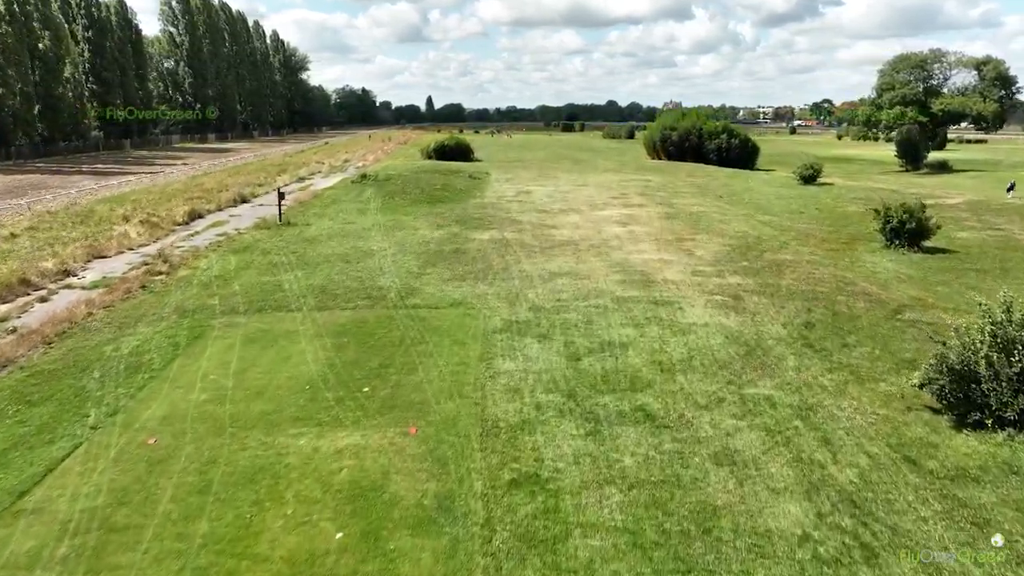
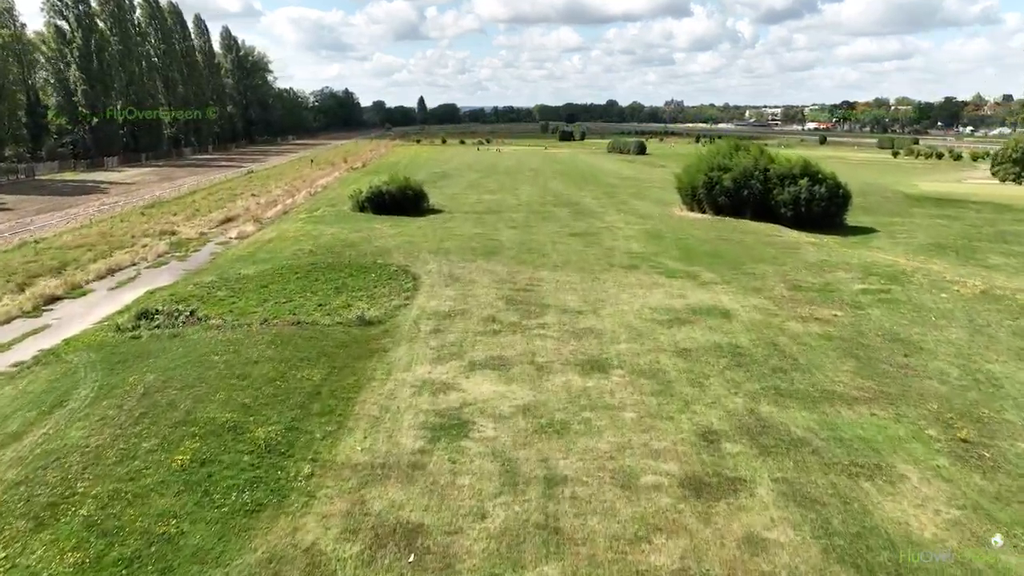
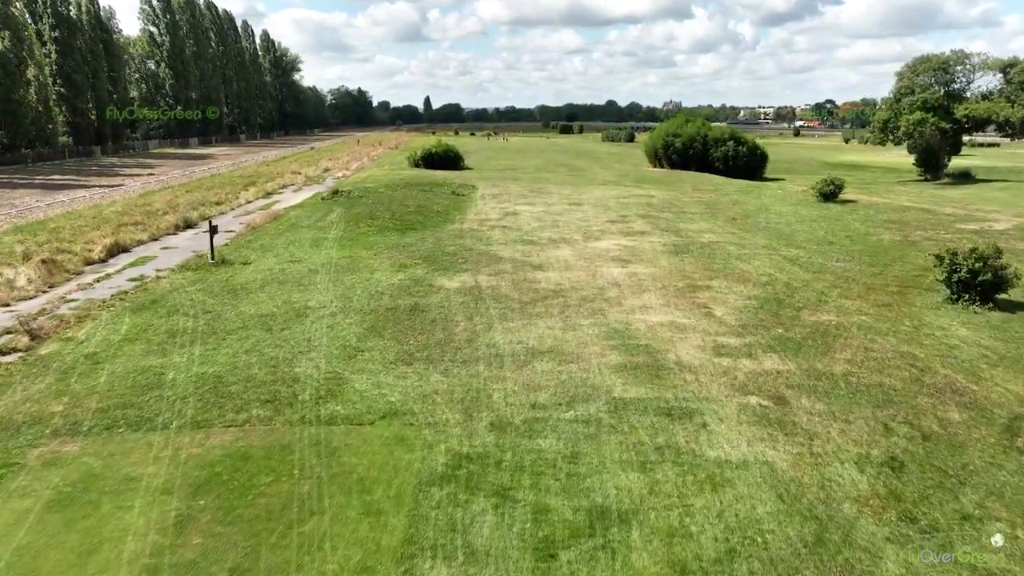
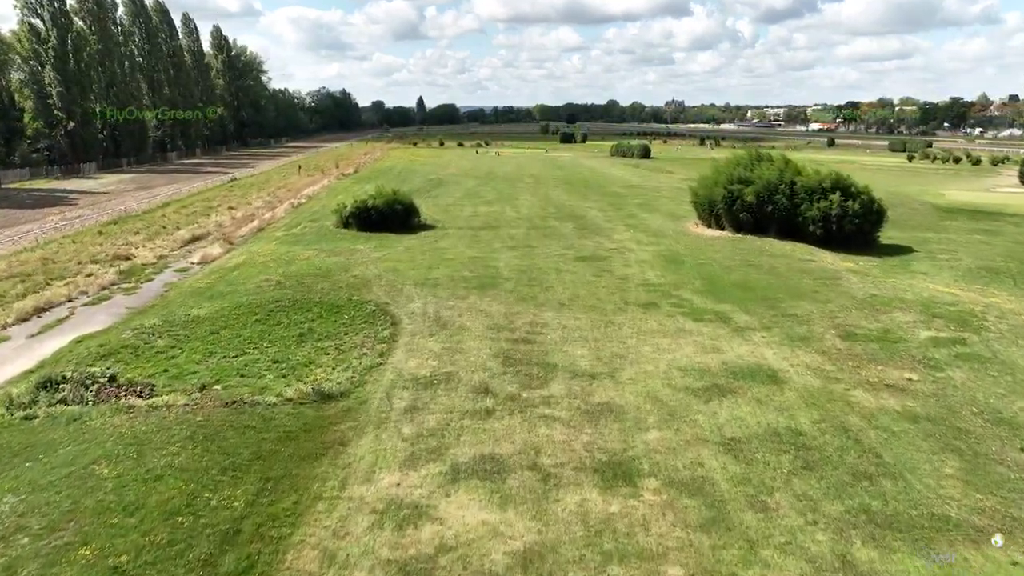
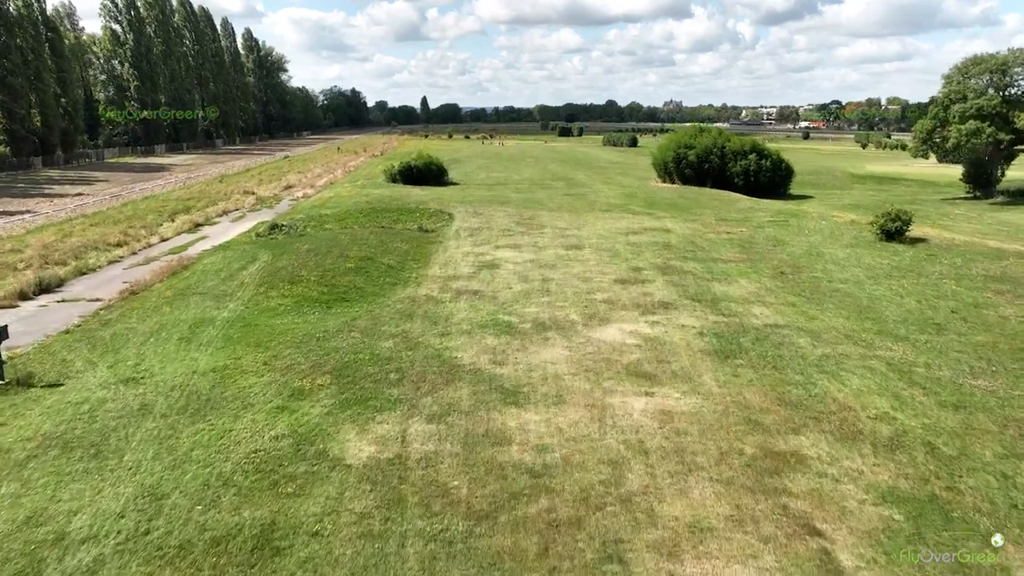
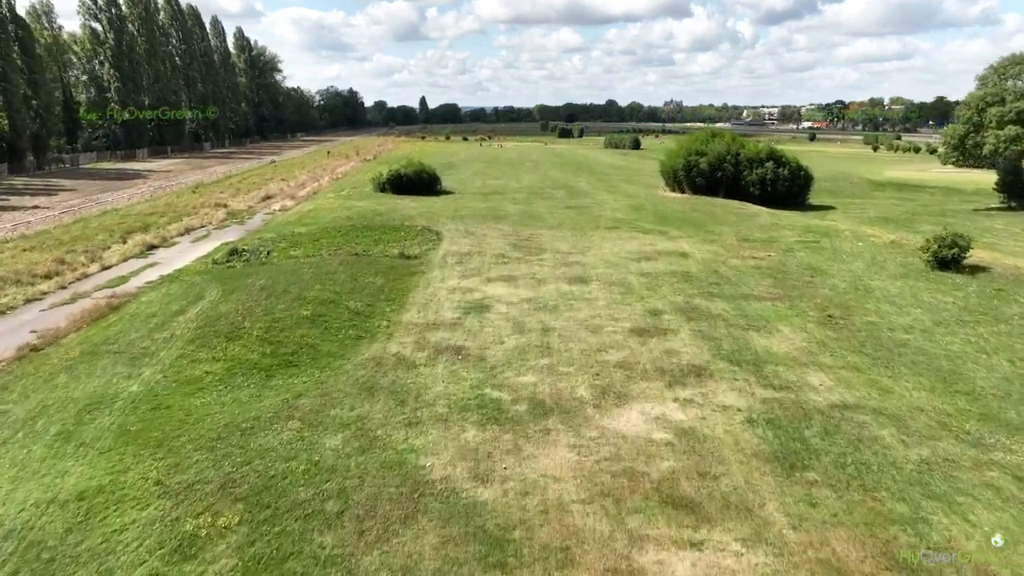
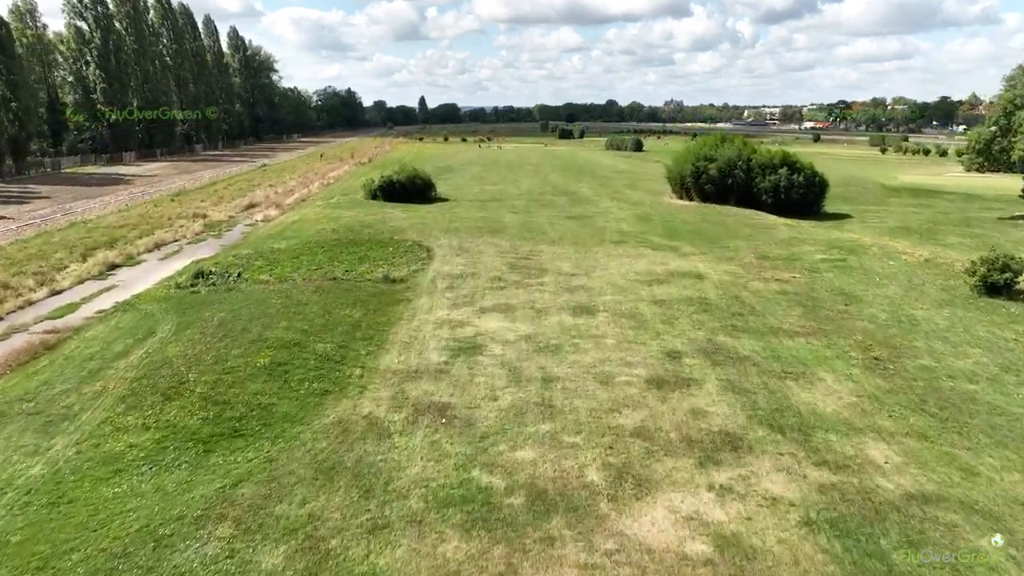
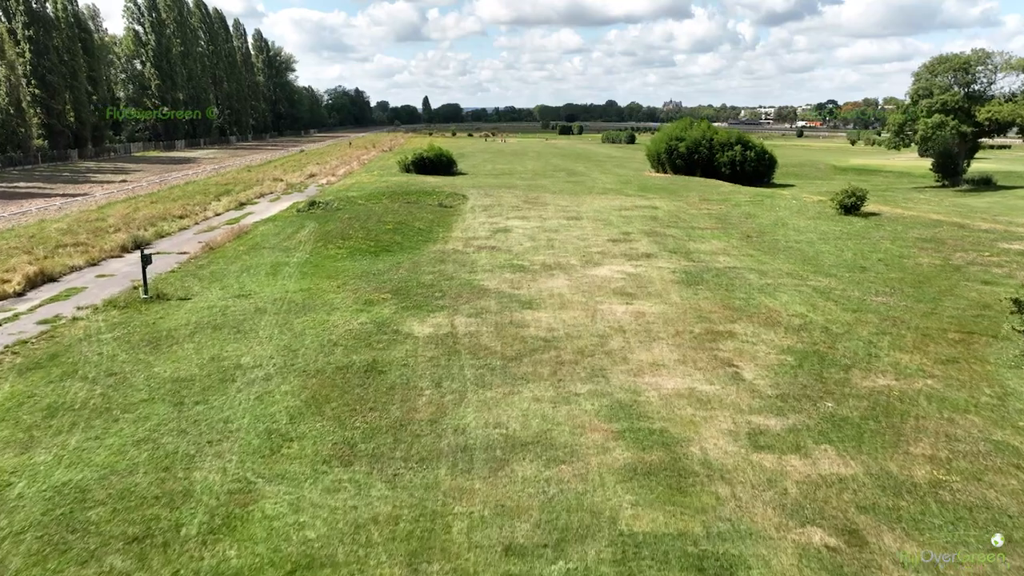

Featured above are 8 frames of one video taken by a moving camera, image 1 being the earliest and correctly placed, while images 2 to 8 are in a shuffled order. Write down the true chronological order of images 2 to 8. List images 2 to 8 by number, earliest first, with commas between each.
3, 8, 5, 6, 7, 2, 4
